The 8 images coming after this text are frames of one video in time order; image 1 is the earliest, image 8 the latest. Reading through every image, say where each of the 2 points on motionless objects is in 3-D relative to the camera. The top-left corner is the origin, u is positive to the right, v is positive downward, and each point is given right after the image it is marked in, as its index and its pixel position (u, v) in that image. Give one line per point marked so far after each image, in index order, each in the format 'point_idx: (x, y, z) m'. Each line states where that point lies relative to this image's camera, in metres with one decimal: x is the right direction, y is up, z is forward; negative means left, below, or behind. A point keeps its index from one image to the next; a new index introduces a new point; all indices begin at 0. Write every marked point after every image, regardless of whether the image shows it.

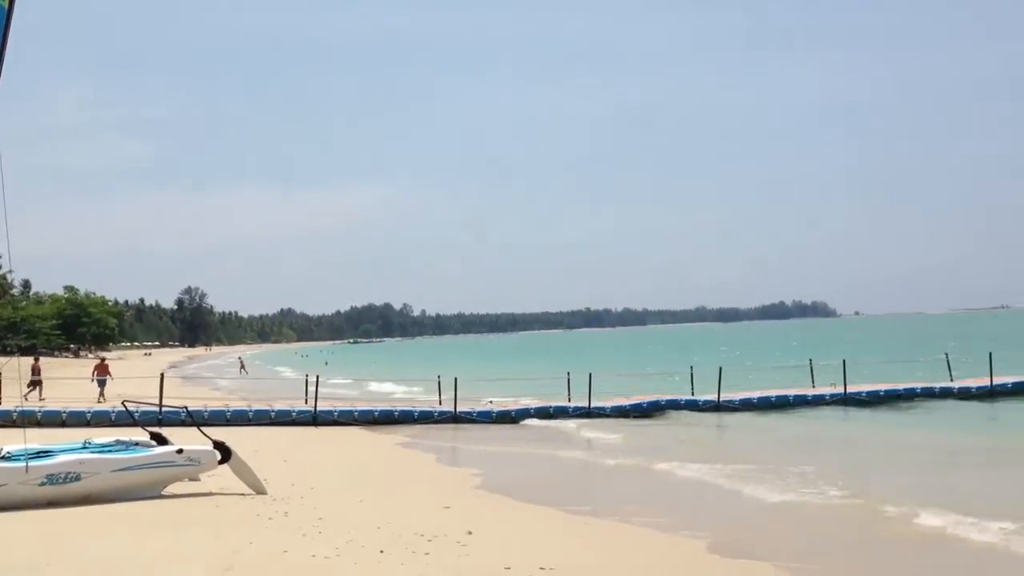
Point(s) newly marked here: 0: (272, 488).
0: (-4.5, -3.8, +18.0) m
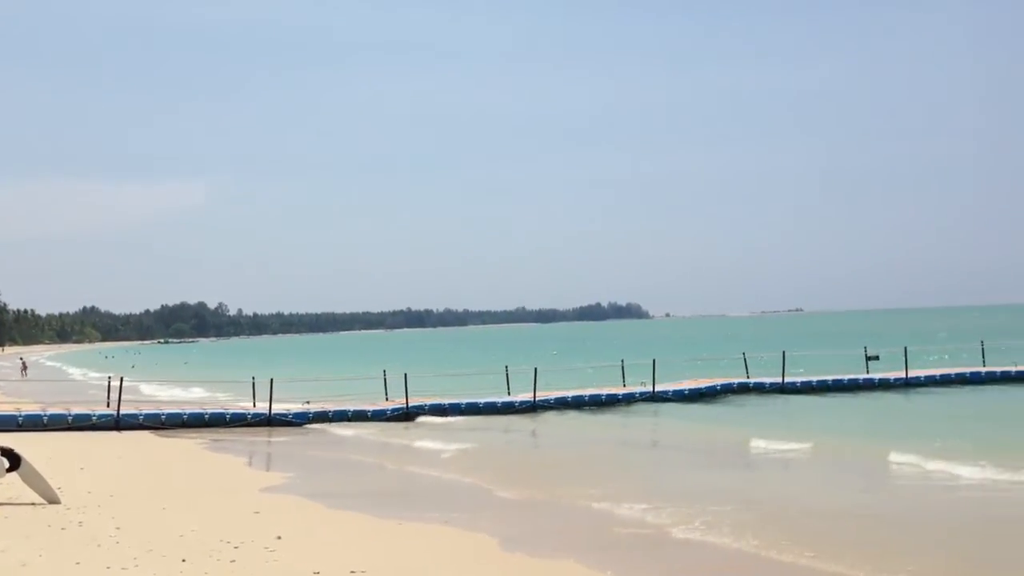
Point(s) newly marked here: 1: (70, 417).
0: (-8.0, -3.7, +17.1) m
1: (-8.8, -2.6, +19.1) m
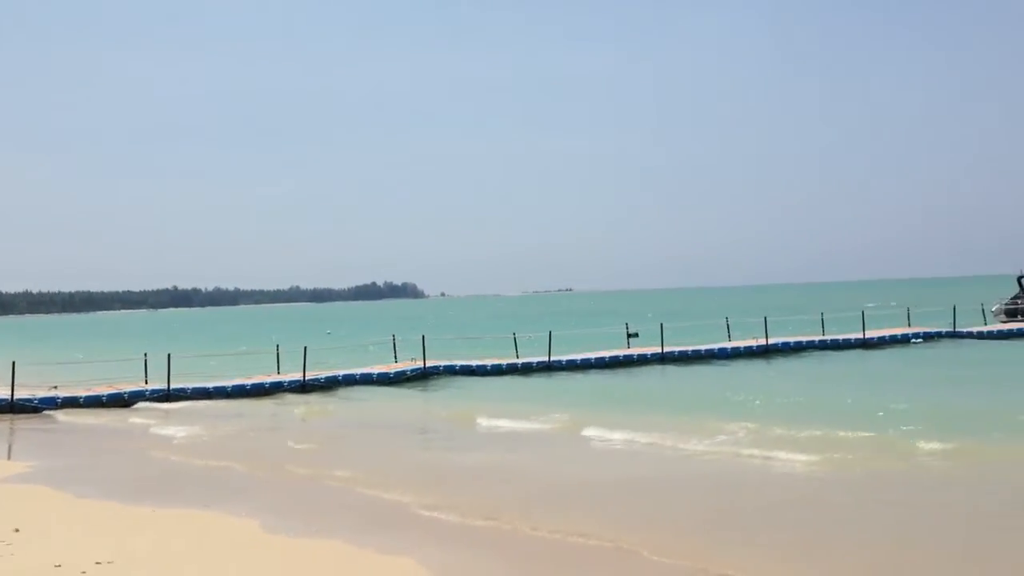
0: (-12.3, -3.4, +15.8) m
1: (-13.2, -2.2, +17.7) m
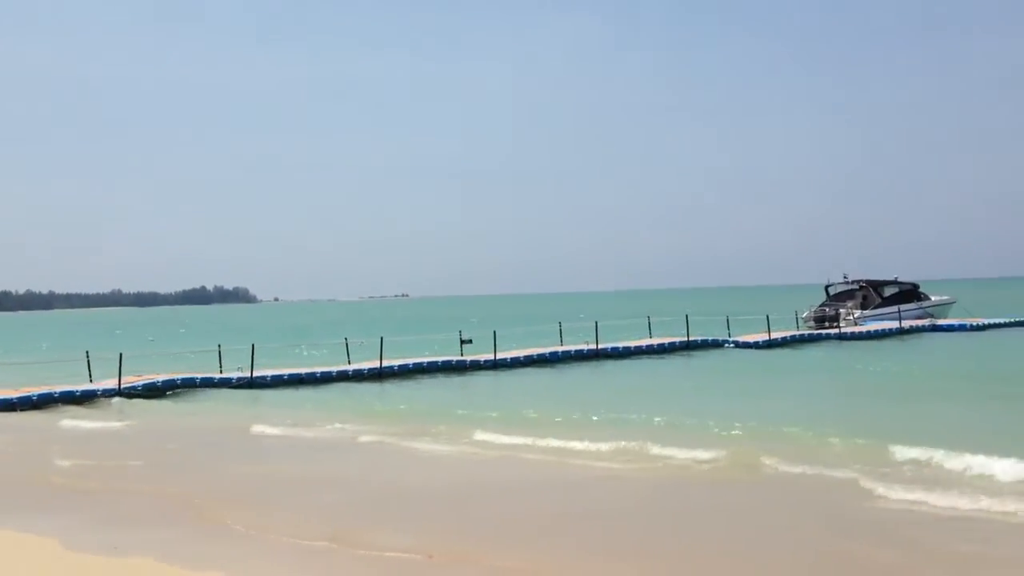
0: (-15.5, -3.6, +15.4) m
1: (-16.4, -2.3, +17.3) m
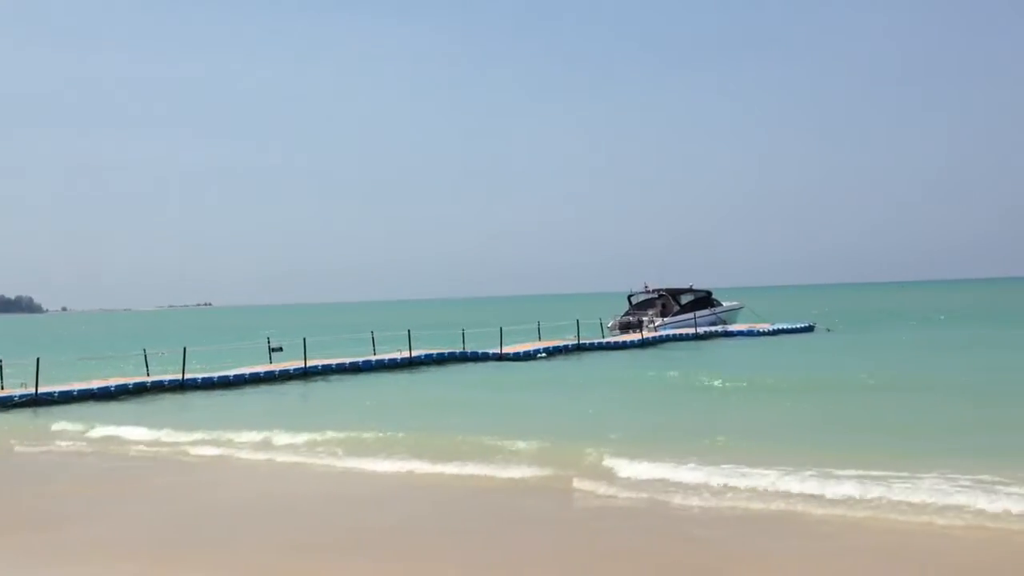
0: (-18.1, -3.7, +12.1) m
1: (-19.5, -2.5, +13.8) m
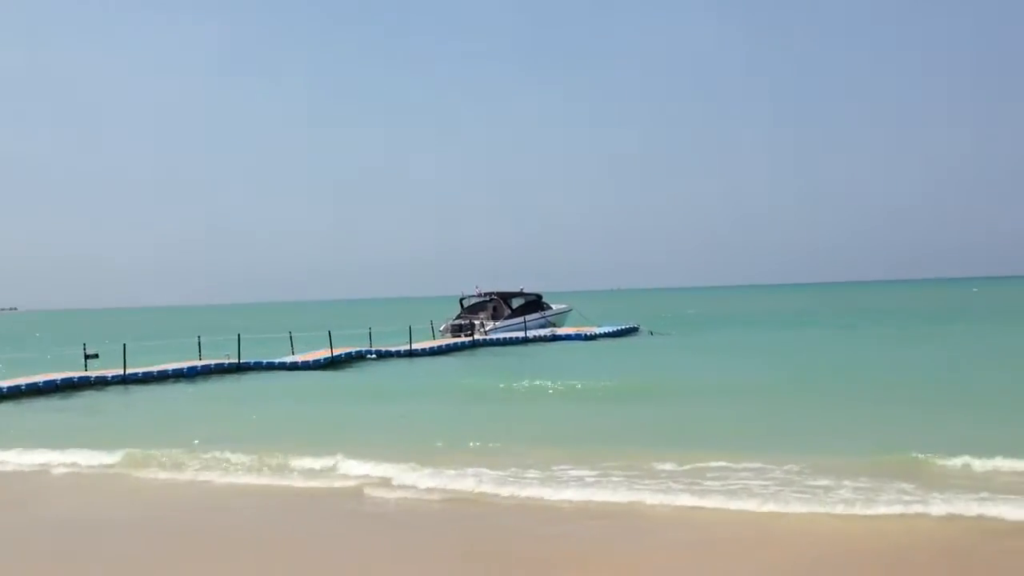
0: (-20.0, -3.8, +8.9) m
1: (-21.6, -2.6, +10.3) m
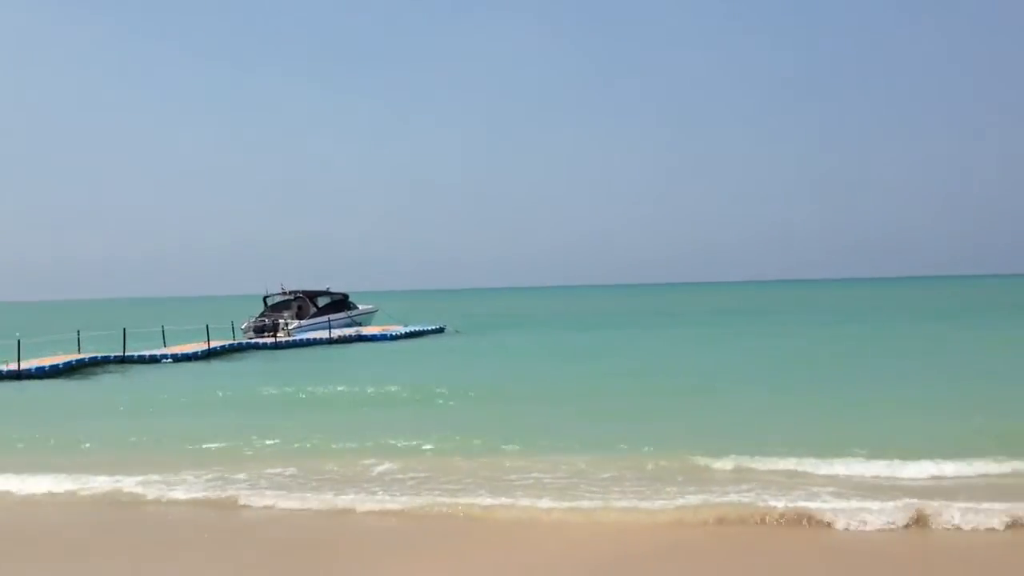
0: (-21.6, -3.5, +5.1) m
1: (-23.4, -2.3, +6.3) m
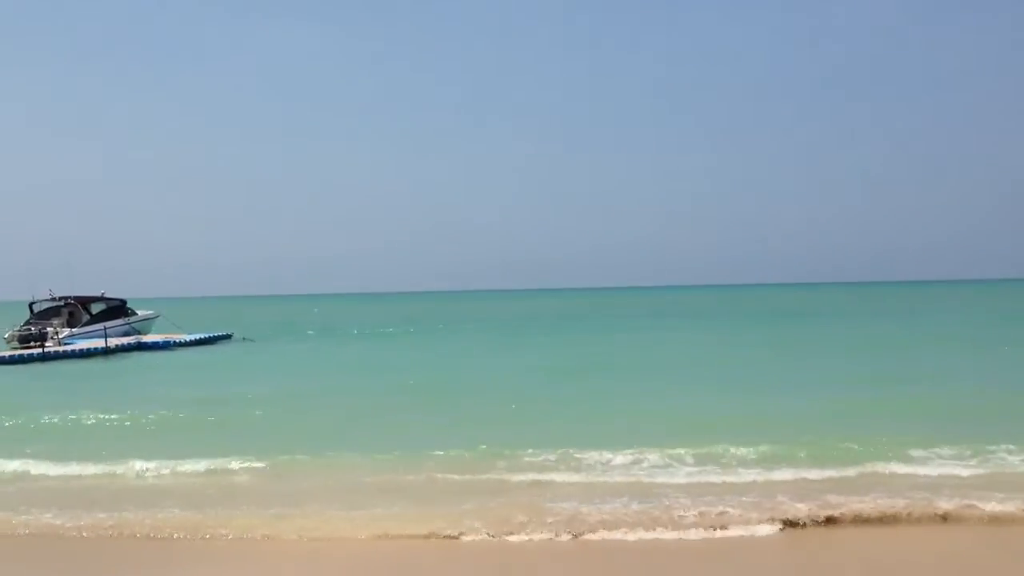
0: (-22.4, -3.3, +0.8) m
1: (-24.4, -2.0, +1.5) m
